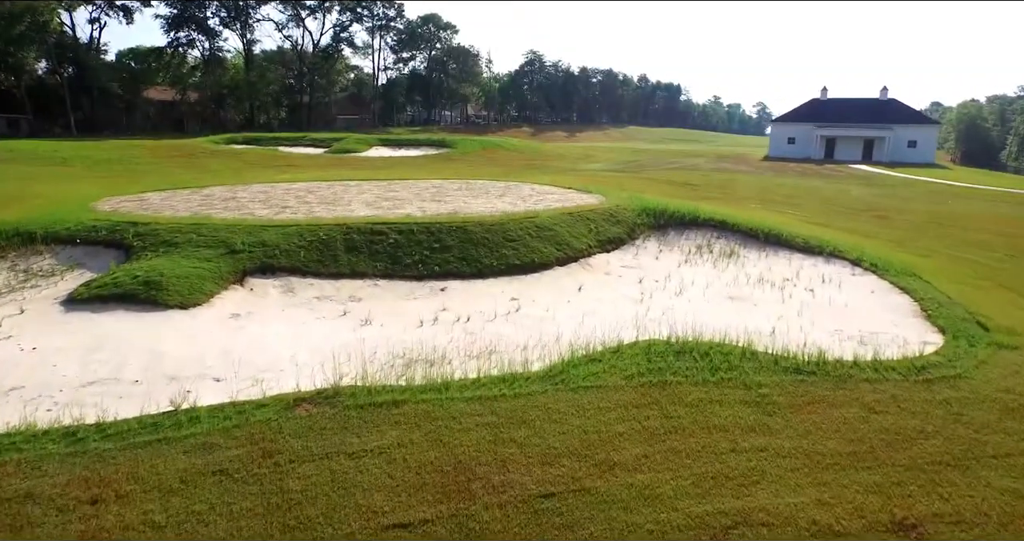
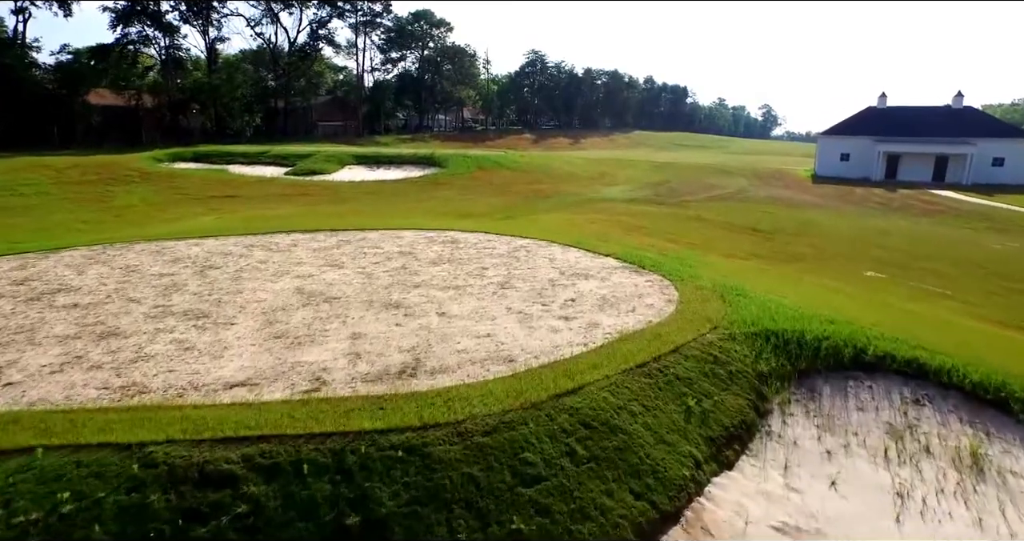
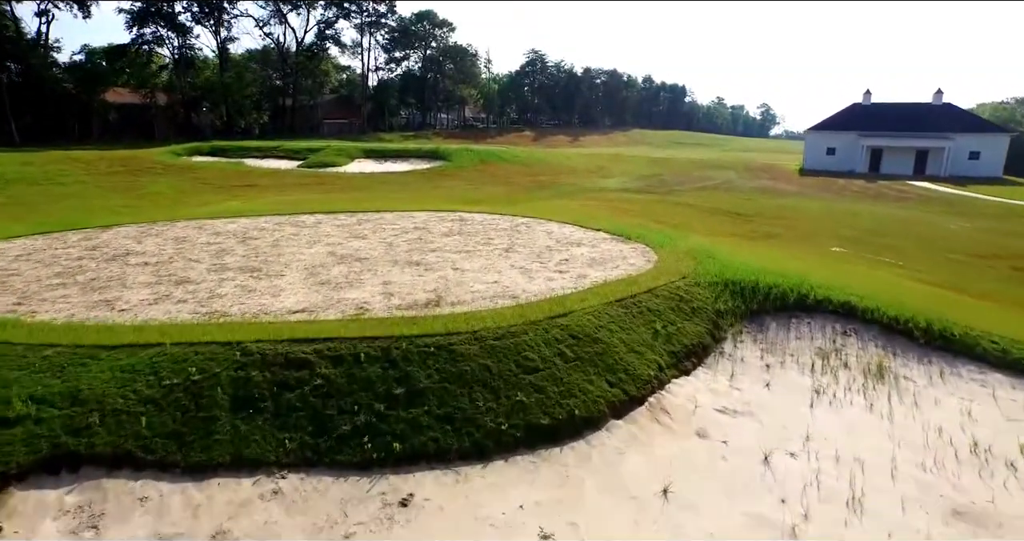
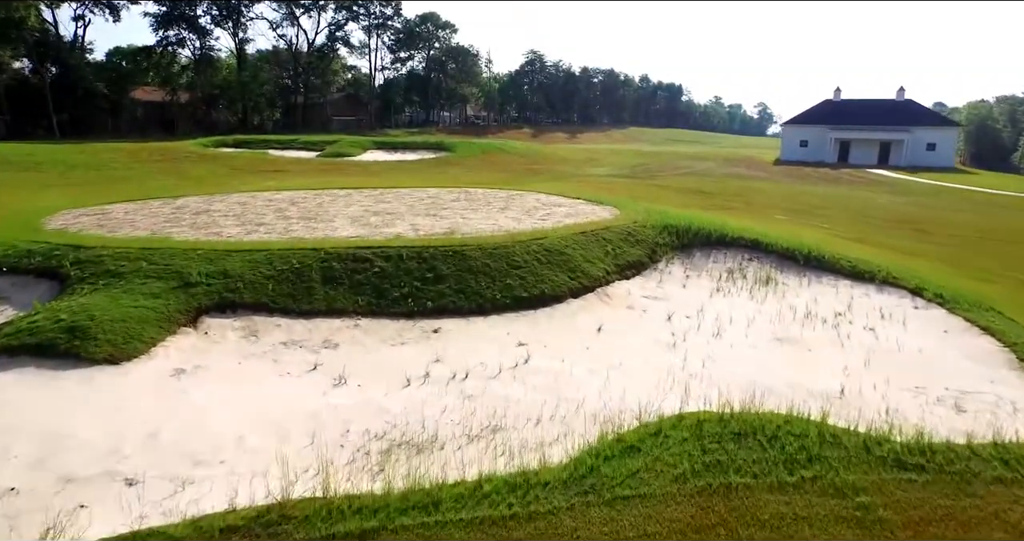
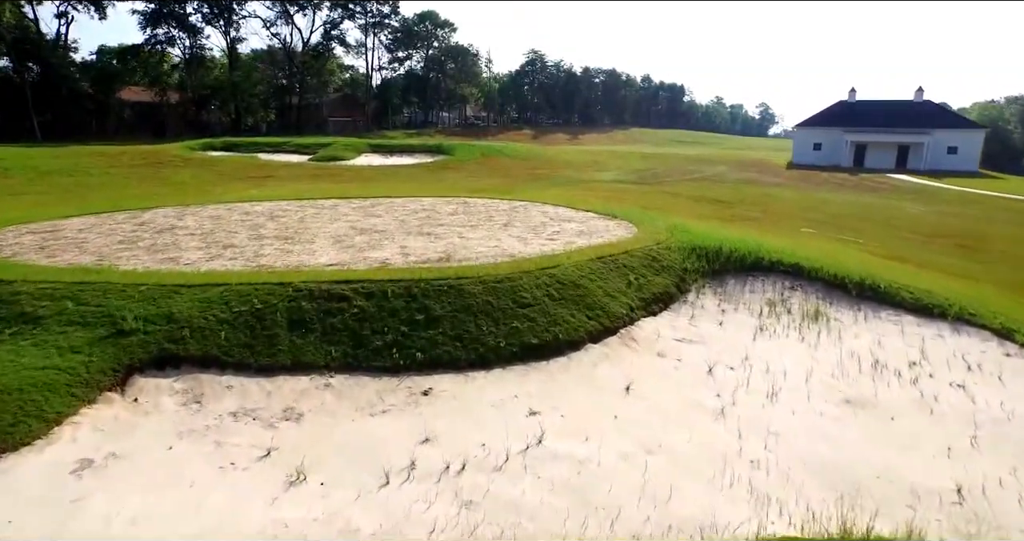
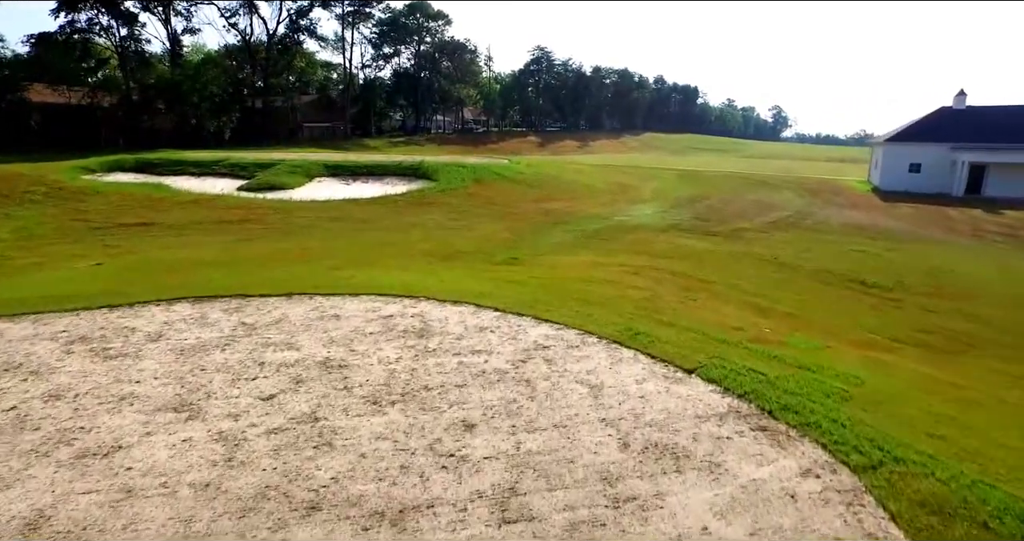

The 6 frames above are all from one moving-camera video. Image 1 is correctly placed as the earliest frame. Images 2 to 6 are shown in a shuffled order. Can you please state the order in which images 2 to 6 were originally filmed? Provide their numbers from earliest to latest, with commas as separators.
4, 5, 3, 2, 6
